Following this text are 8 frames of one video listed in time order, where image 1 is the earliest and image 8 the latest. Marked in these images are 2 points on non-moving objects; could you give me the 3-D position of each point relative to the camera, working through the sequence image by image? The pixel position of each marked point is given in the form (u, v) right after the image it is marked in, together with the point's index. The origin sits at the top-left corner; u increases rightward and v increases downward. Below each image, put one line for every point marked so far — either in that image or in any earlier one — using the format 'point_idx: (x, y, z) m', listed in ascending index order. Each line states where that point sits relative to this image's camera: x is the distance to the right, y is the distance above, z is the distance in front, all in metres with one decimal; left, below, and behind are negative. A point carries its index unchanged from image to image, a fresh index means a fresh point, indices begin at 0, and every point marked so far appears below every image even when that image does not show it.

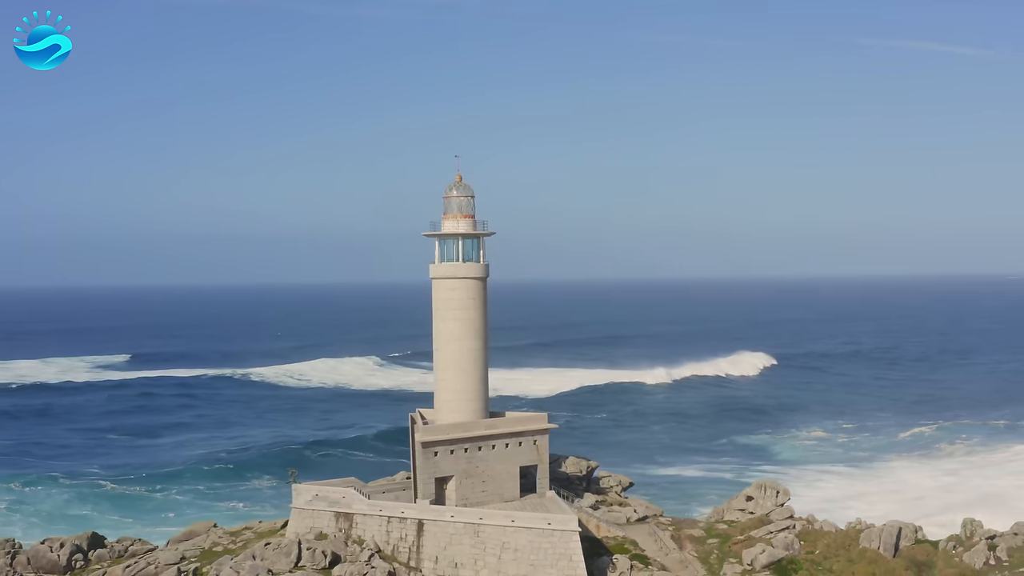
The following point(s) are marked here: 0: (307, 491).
0: (-4.9, -4.8, +19.6) m
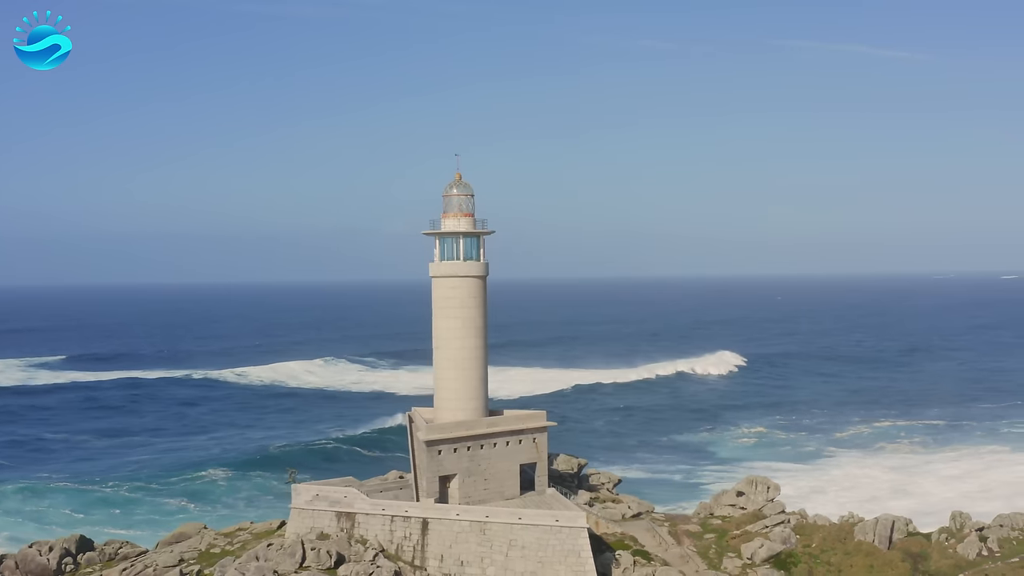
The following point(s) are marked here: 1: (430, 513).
0: (-4.8, -4.7, +19.4) m
1: (-1.8, -5.0, +18.4) m
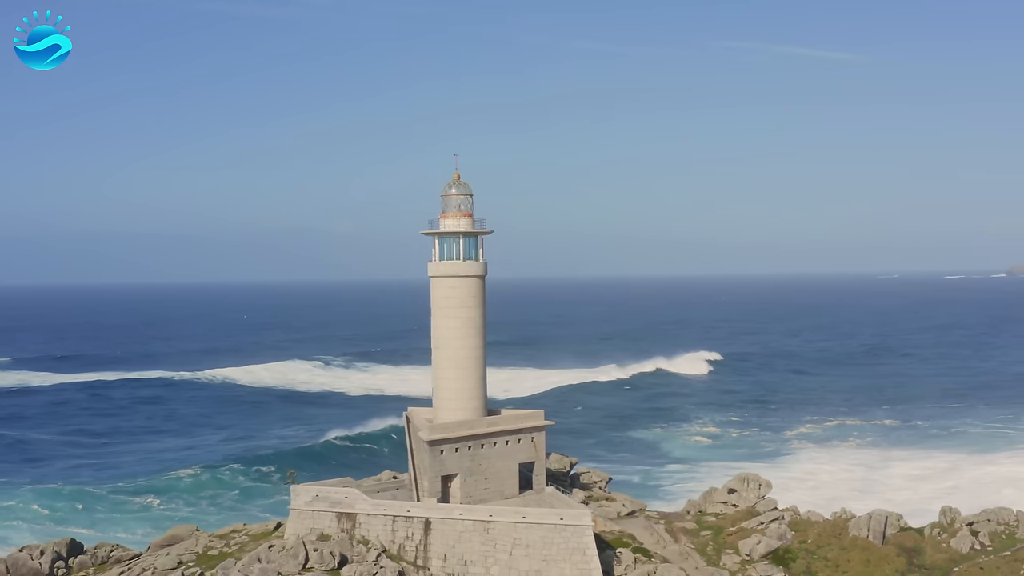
0: (-4.8, -4.7, +19.3) m
1: (-1.8, -5.0, +18.4) m
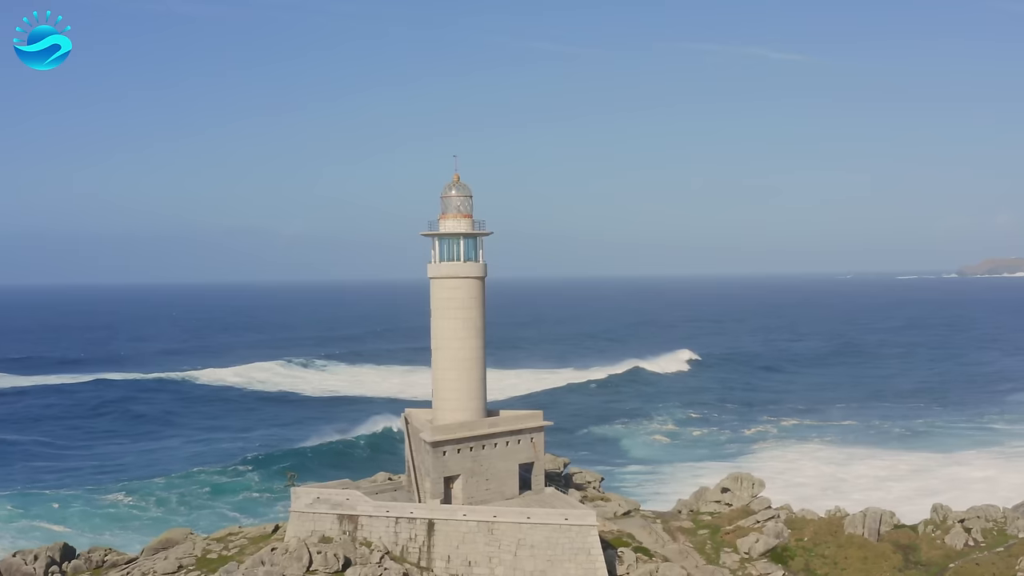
0: (-4.7, -4.7, +19.3) m
1: (-1.7, -5.0, +18.4) m
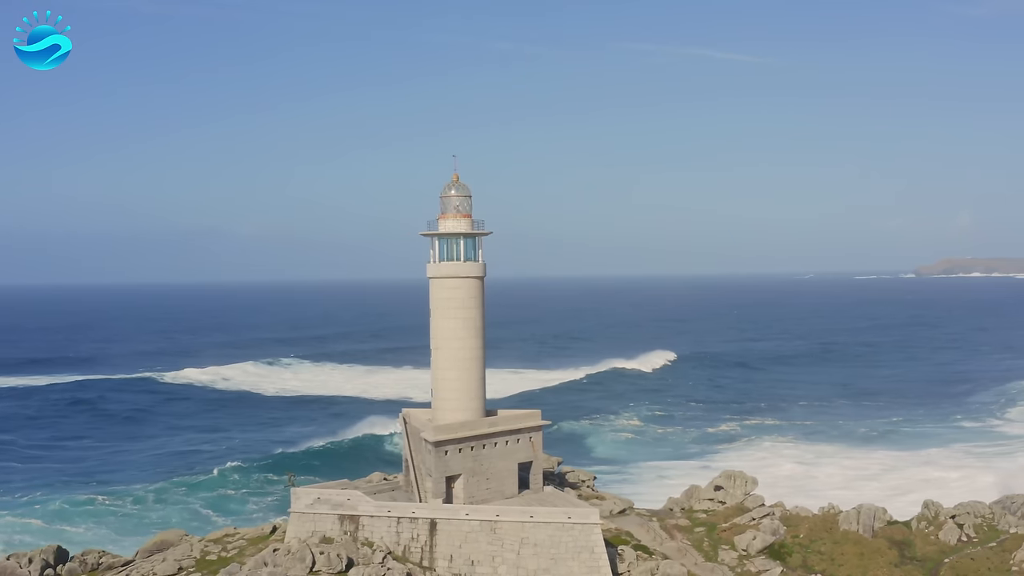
0: (-4.7, -4.7, +19.2) m
1: (-1.6, -5.0, +18.4) m
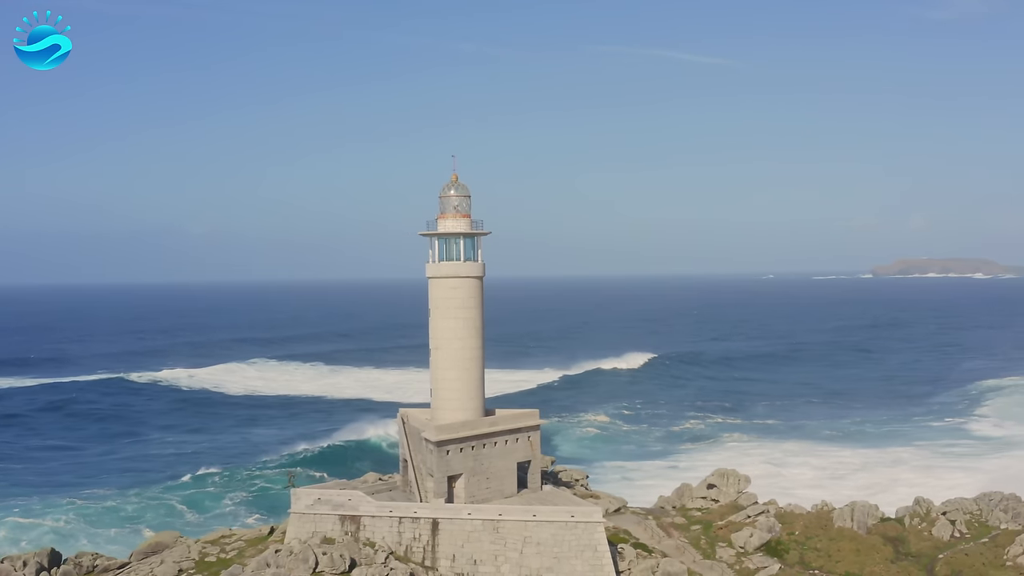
0: (-4.7, -4.7, +19.1) m
1: (-1.6, -5.0, +18.5) m
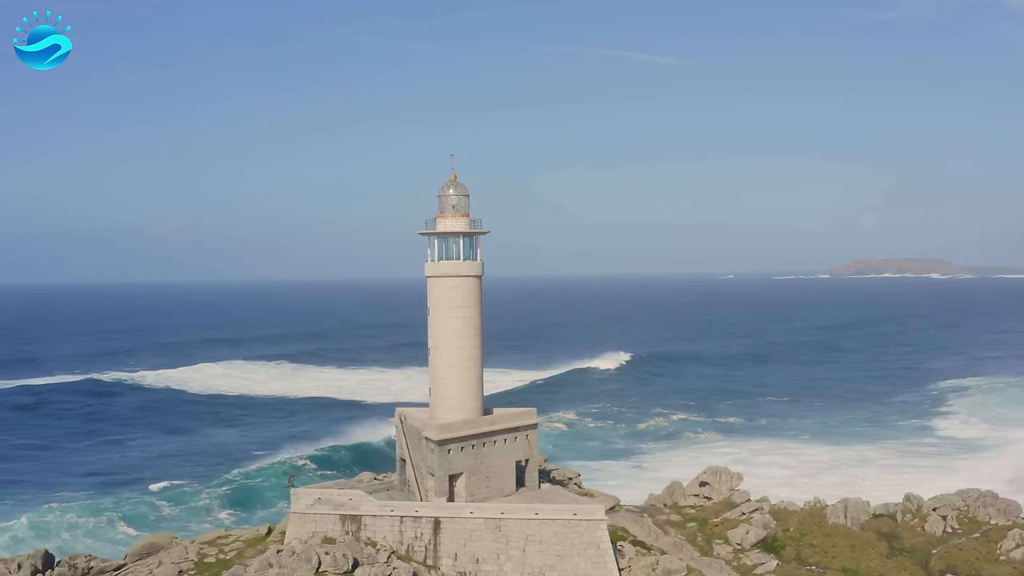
0: (-4.7, -4.7, +19.1) m
1: (-1.6, -5.0, +18.5) m
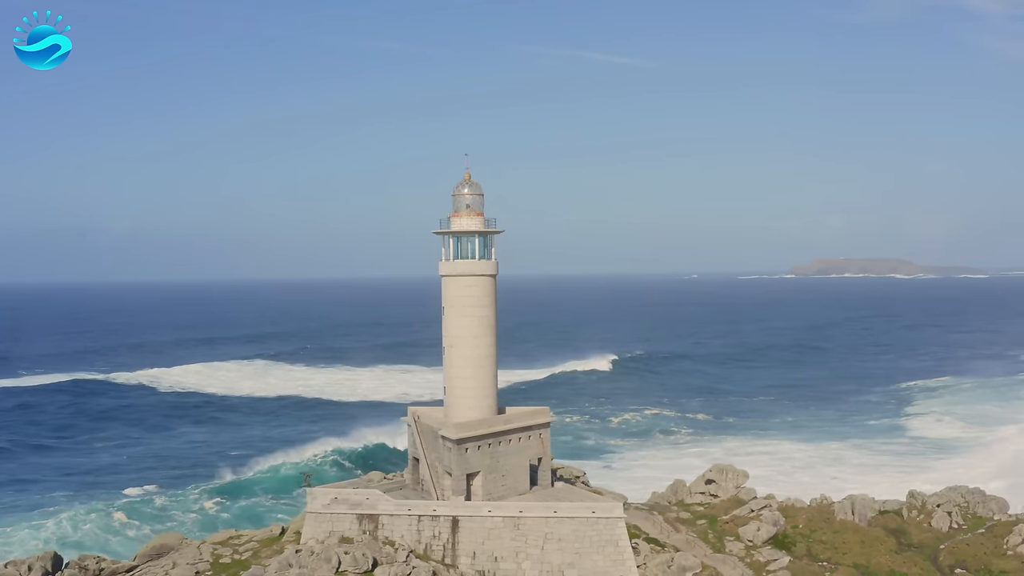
0: (-4.3, -4.7, +19.1) m
1: (-1.2, -5.0, +18.6) m
